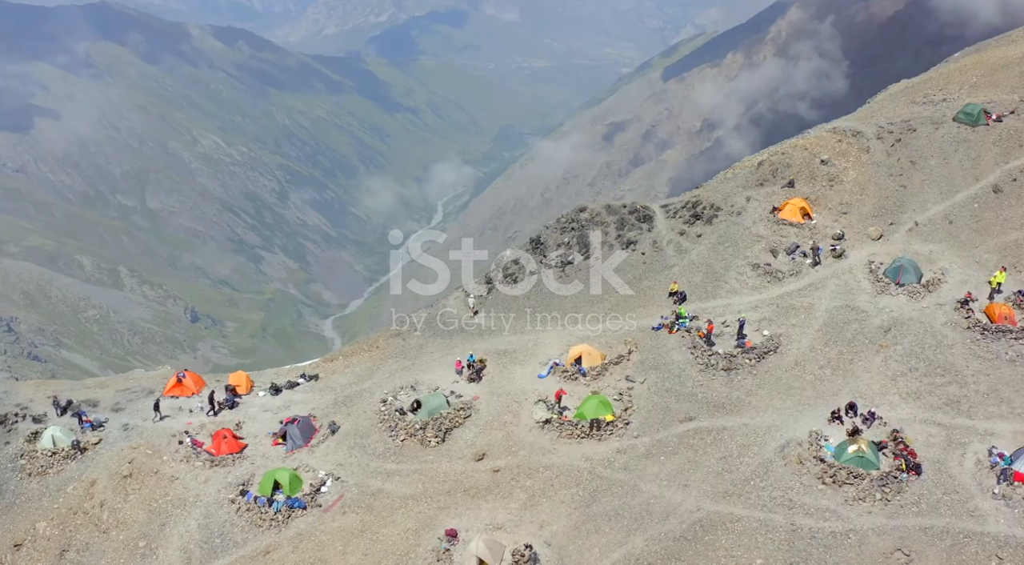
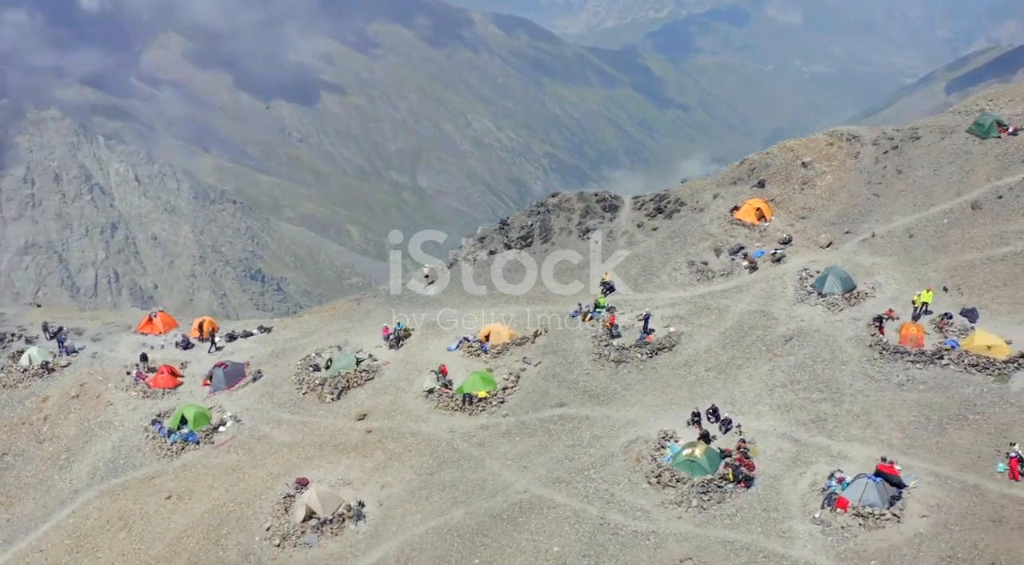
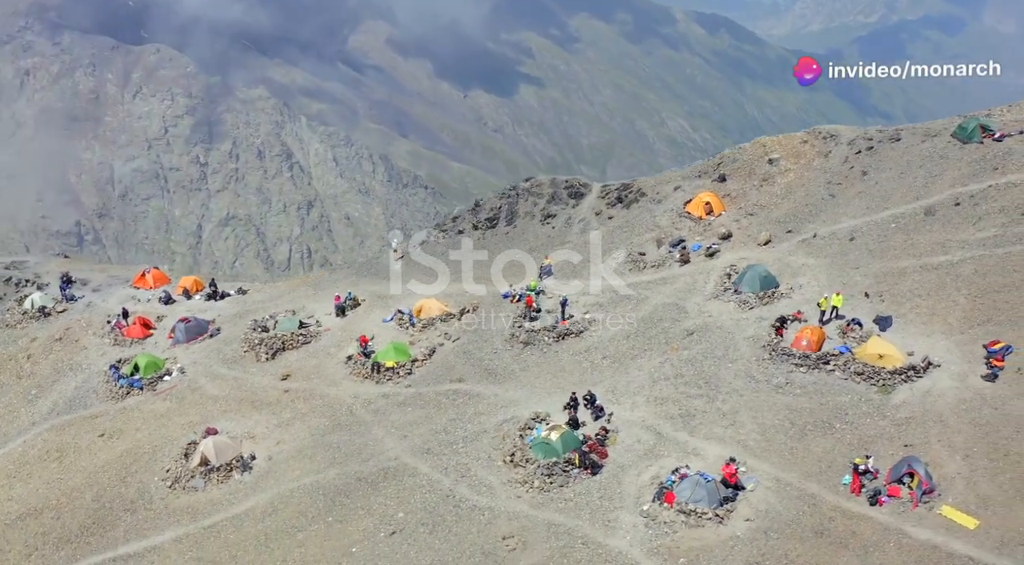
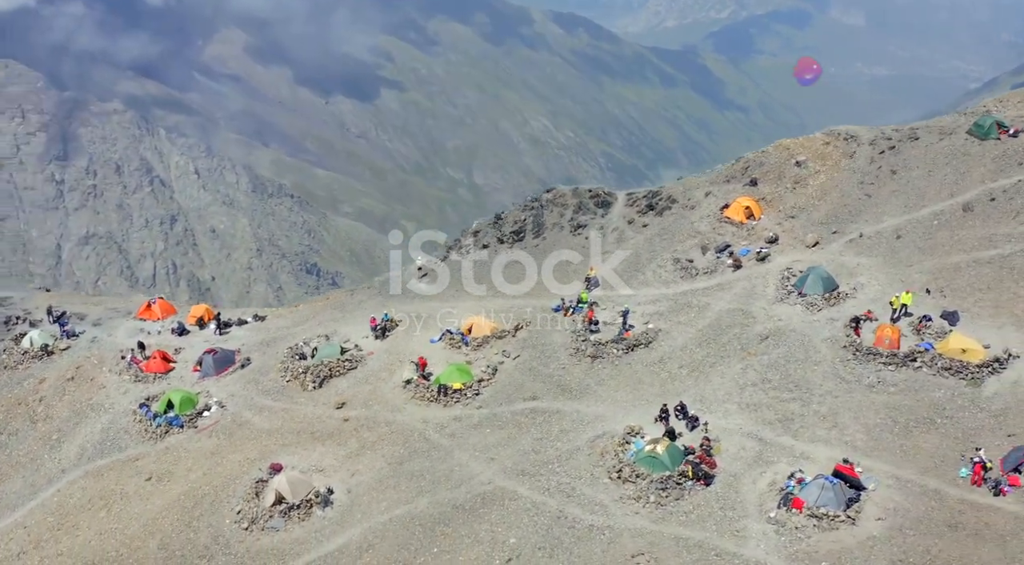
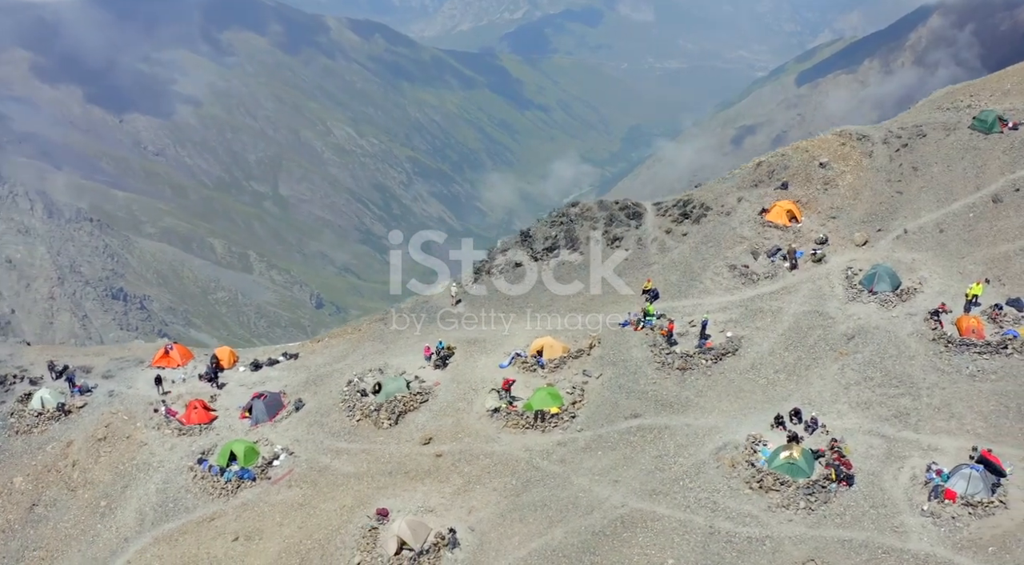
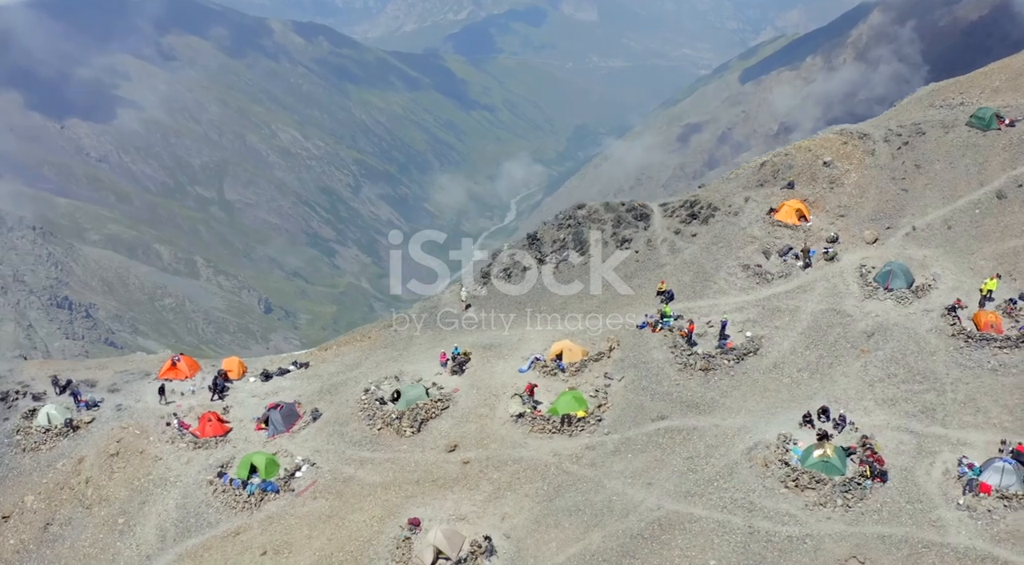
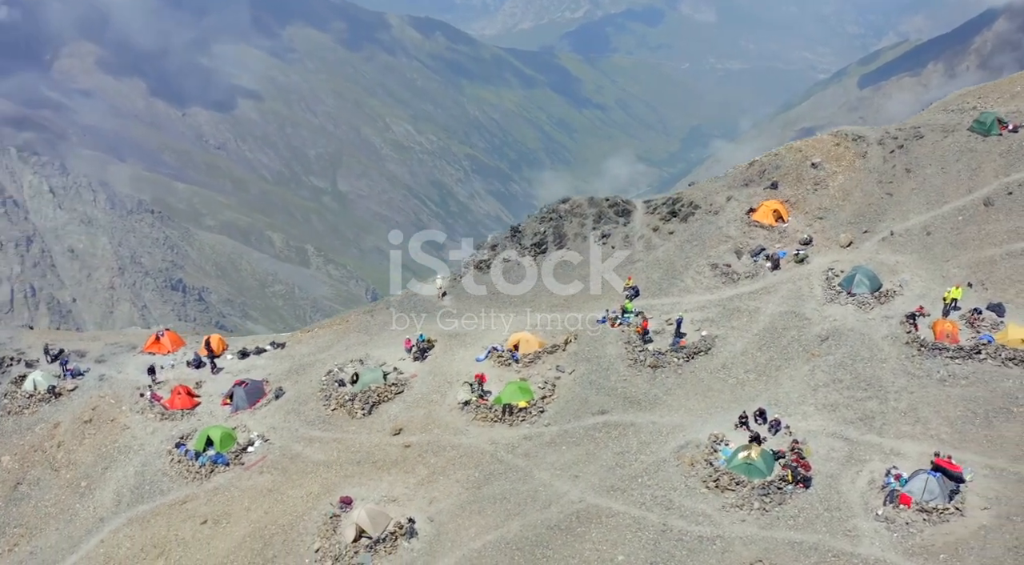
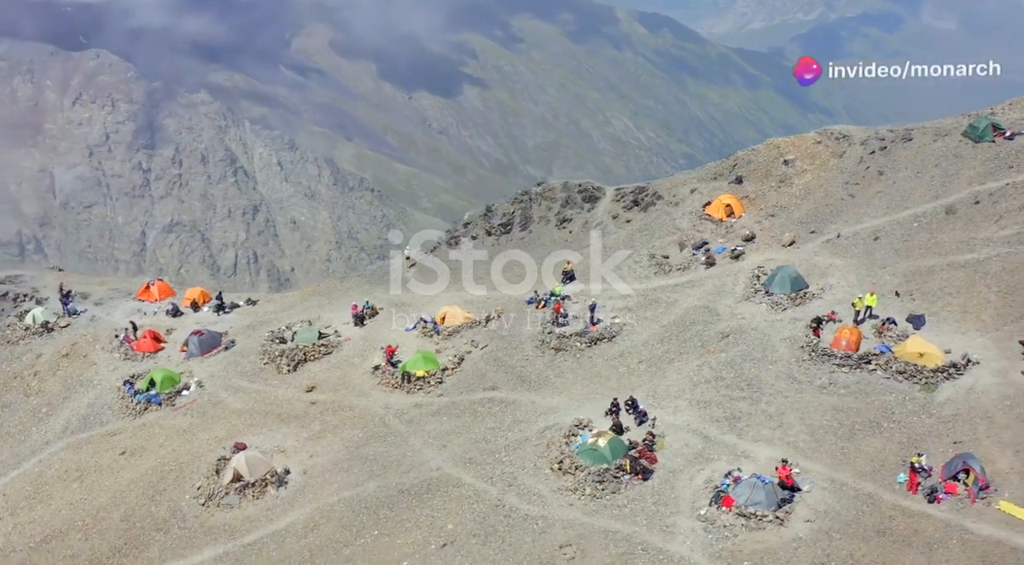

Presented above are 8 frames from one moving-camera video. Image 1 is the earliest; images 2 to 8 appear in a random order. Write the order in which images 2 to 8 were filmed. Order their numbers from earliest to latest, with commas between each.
6, 5, 7, 2, 4, 8, 3
